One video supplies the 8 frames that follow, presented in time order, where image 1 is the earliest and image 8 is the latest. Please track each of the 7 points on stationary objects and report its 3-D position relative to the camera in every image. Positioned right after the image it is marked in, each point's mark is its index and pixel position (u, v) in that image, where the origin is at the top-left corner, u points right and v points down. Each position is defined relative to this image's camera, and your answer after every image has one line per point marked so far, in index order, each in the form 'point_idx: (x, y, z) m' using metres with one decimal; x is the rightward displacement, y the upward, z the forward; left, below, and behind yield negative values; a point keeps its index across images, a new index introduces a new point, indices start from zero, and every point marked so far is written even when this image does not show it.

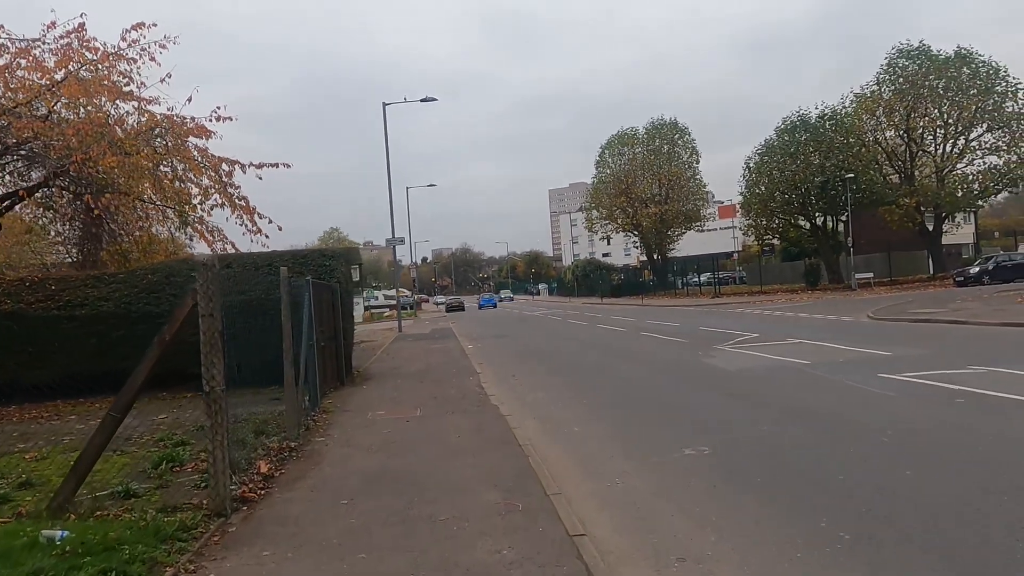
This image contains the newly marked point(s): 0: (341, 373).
0: (-3.2, -1.6, +14.3) m
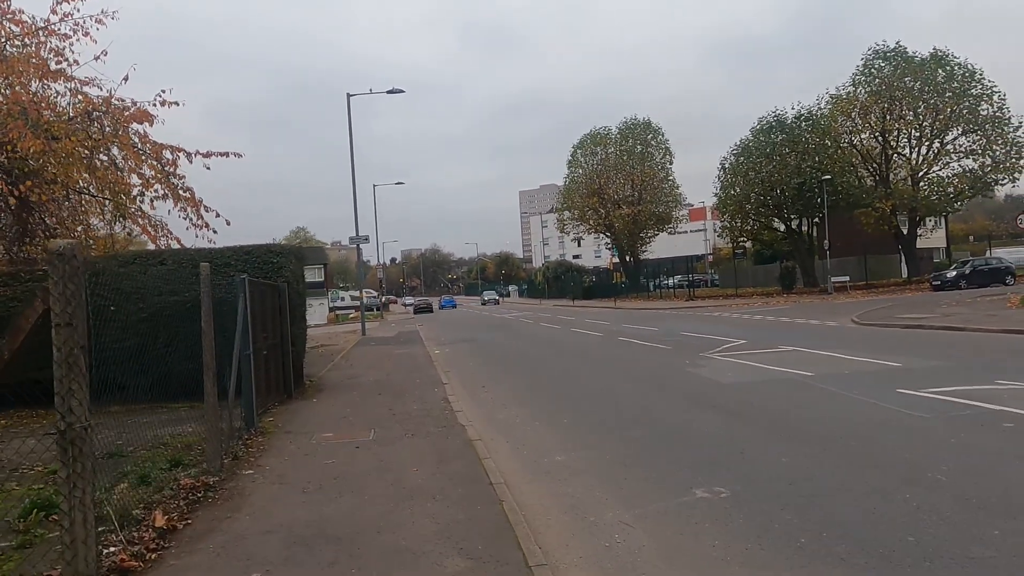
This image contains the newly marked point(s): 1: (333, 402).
0: (-3.7, -1.6, +12.7) m
1: (-2.8, -1.8, +12.1) m
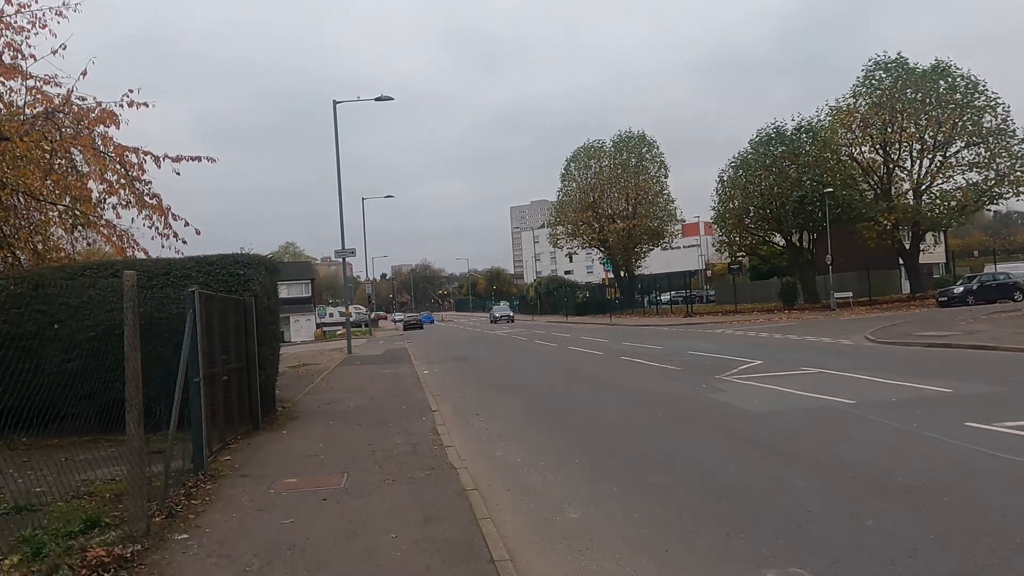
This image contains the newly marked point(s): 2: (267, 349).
0: (-3.7, -1.8, +11.1) m
1: (-2.9, -2.0, +10.6) m
2: (-3.7, -0.9, +12.0) m
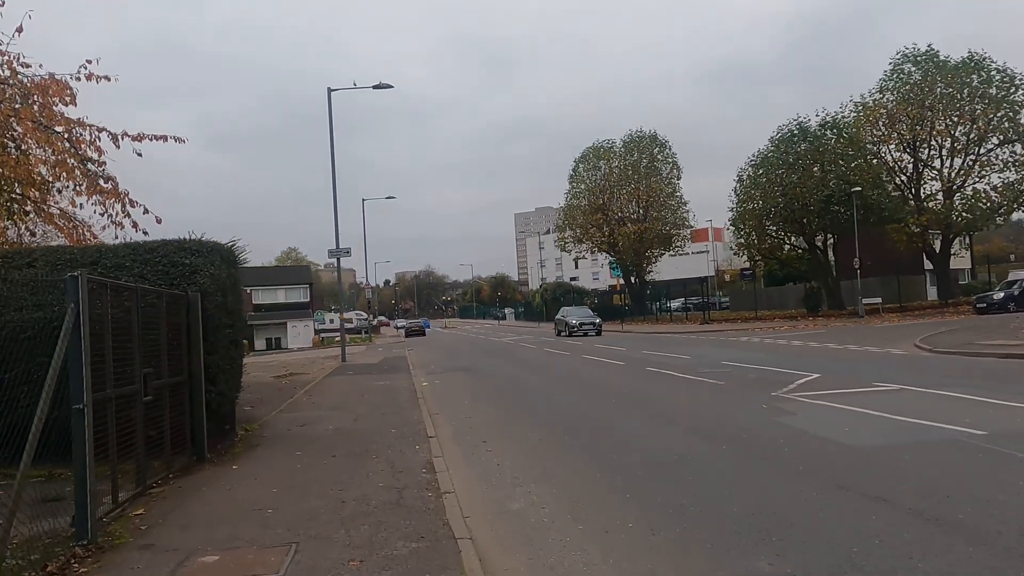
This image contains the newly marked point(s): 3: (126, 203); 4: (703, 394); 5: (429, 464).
0: (-3.5, -1.8, +8.7) m
1: (-2.7, -1.9, +8.1) m
2: (-3.5, -0.9, +9.5) m
3: (-7.3, +1.6, +14.7) m
4: (+3.1, -1.7, +12.7) m
5: (-0.9, -1.9, +8.4) m
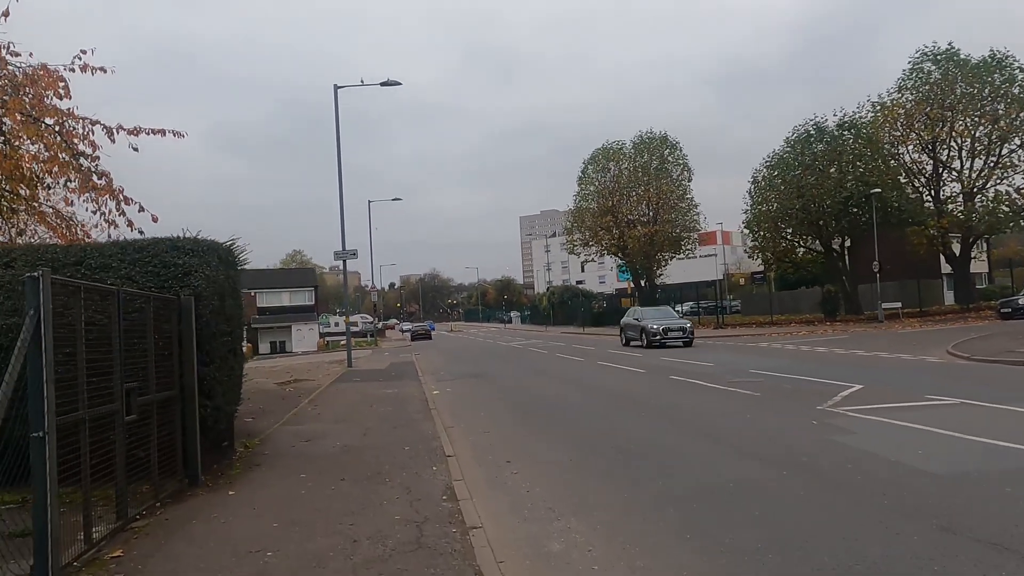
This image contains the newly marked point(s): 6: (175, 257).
0: (-3.2, -1.8, +7.8) m
1: (-2.4, -1.9, +7.2) m
2: (-3.2, -0.9, +8.6) m
3: (-6.9, +1.6, +13.8) m
4: (+3.4, -1.8, +11.8) m
5: (-0.6, -1.9, +7.4) m
6: (-3.6, +0.3, +8.3) m
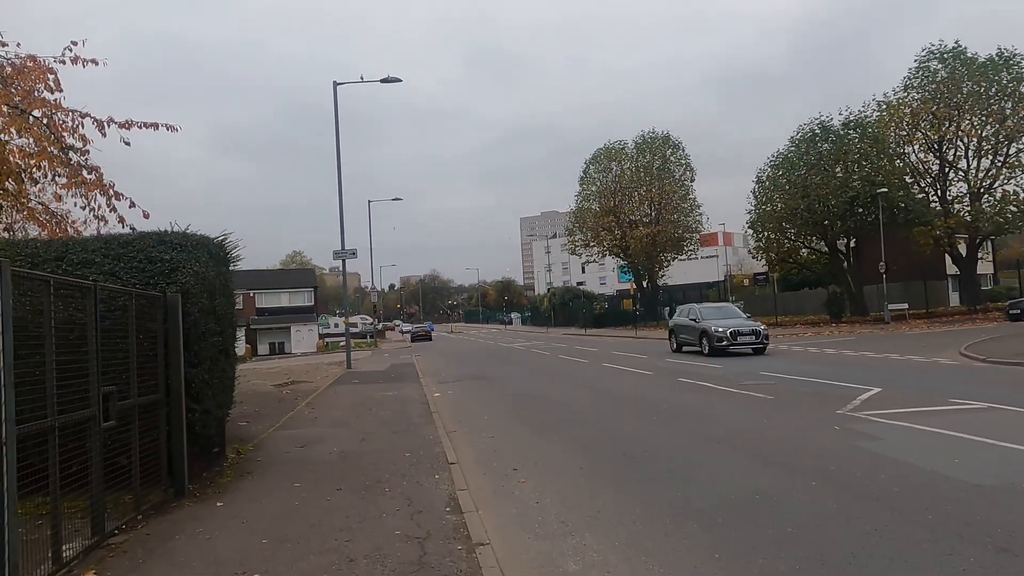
0: (-3.1, -1.8, +7.3) m
1: (-2.3, -1.9, +6.7) m
2: (-3.2, -0.9, +8.1) m
3: (-6.9, +1.6, +13.3) m
4: (+3.5, -1.8, +11.3) m
5: (-0.5, -1.9, +6.9) m
6: (-3.5, +0.4, +7.9) m
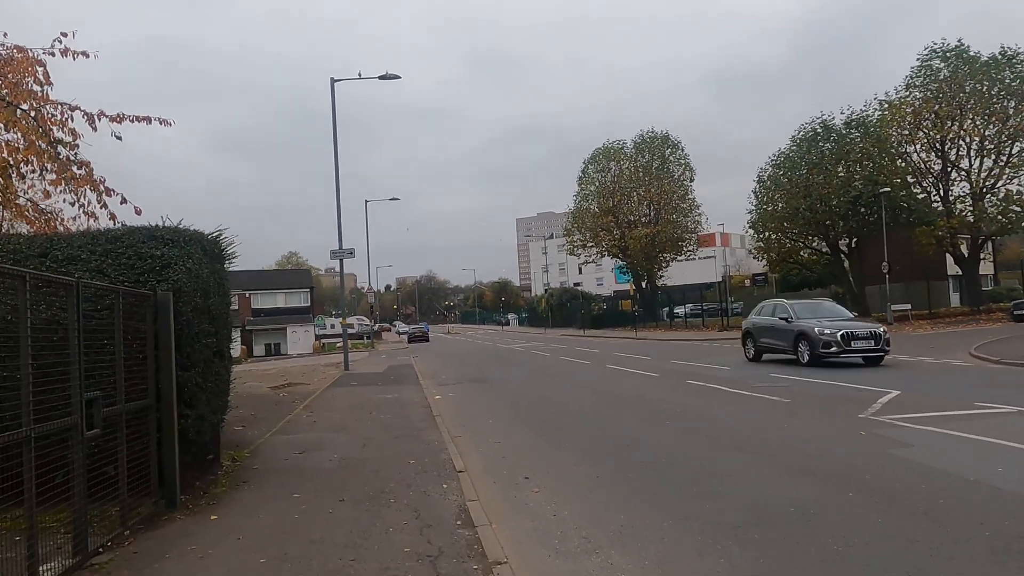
0: (-3.0, -1.7, +6.8) m
1: (-2.2, -1.9, +6.2) m
2: (-3.0, -0.9, +7.6) m
3: (-6.8, +1.6, +12.8) m
4: (+3.6, -1.8, +10.8) m
5: (-0.4, -1.9, +6.5) m
6: (-3.4, +0.4, +7.4) m
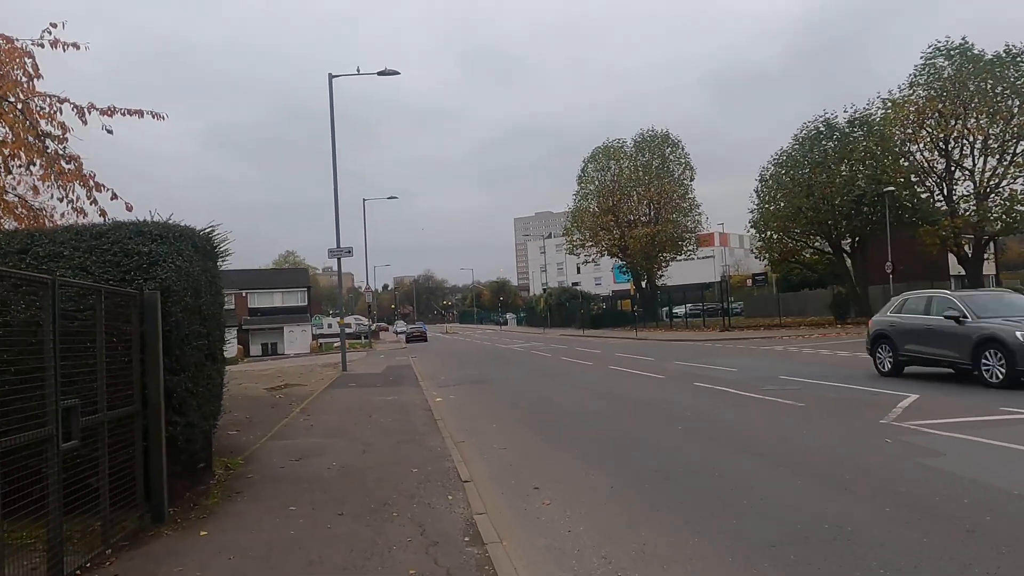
0: (-2.9, -1.7, +6.4) m
1: (-2.1, -1.9, +5.8) m
2: (-2.9, -0.8, +7.2) m
3: (-6.7, +1.6, +12.4) m
4: (+3.7, -1.8, +10.4) m
5: (-0.3, -1.9, +6.1) m
6: (-3.3, +0.4, +6.9) m
